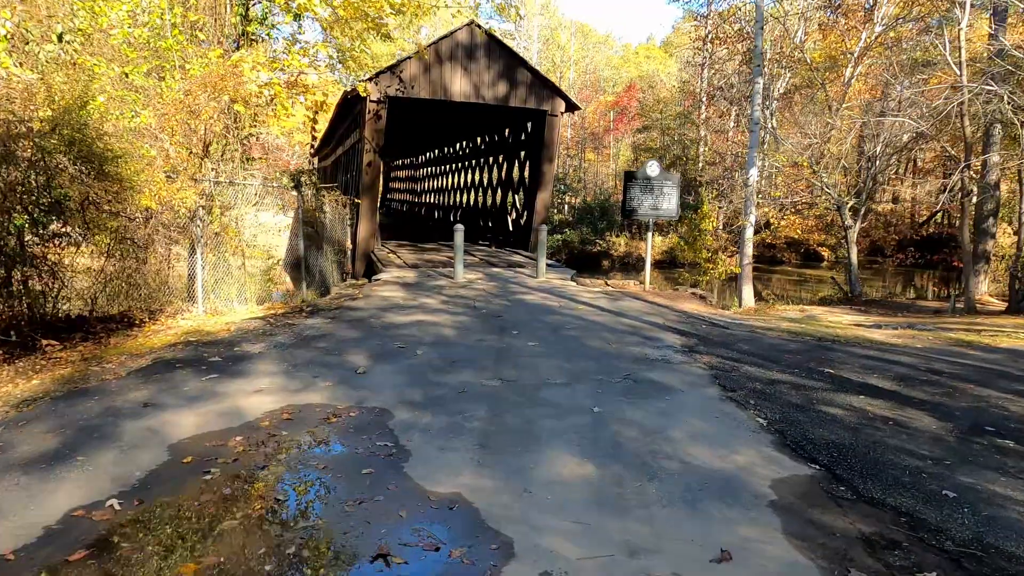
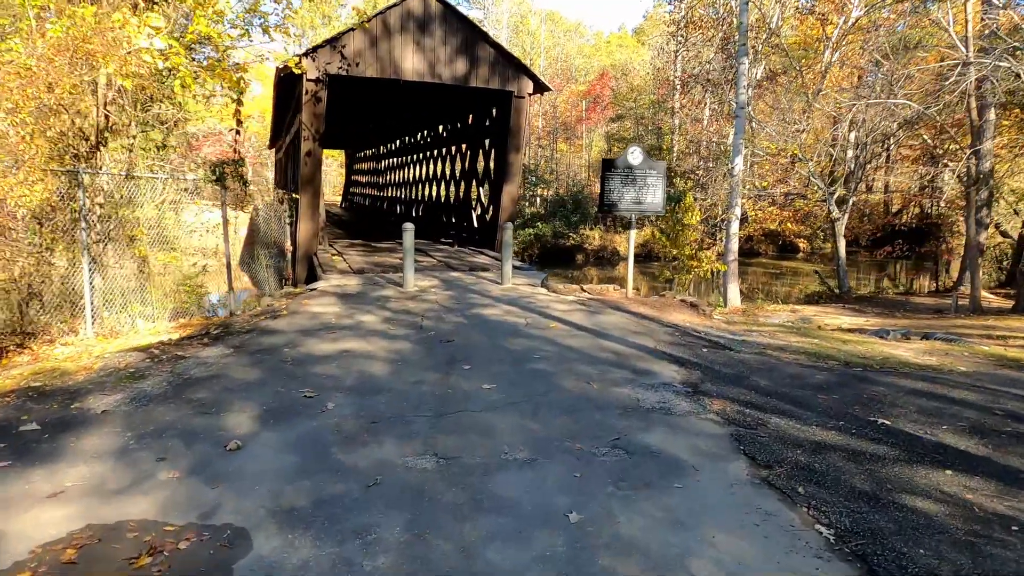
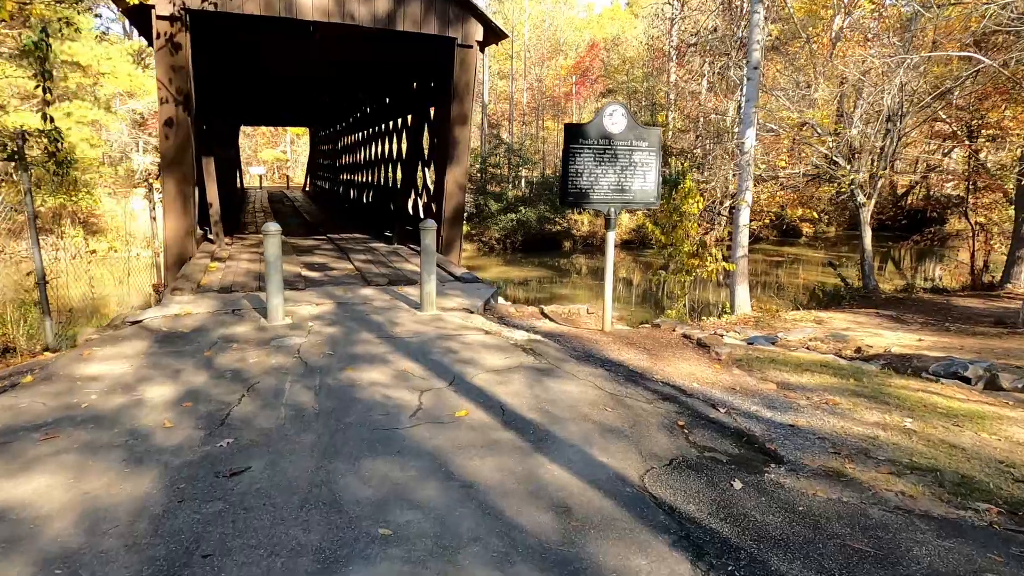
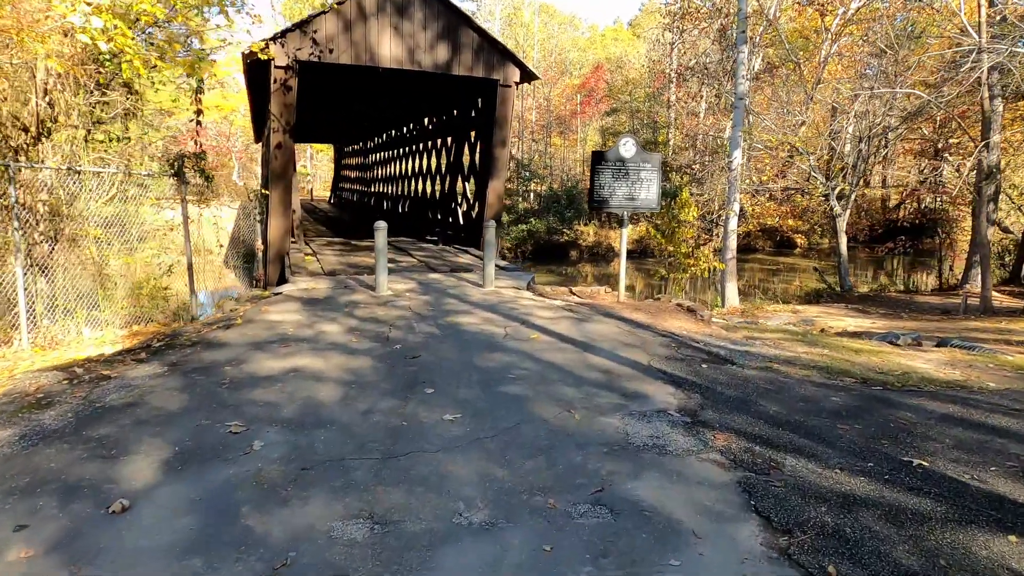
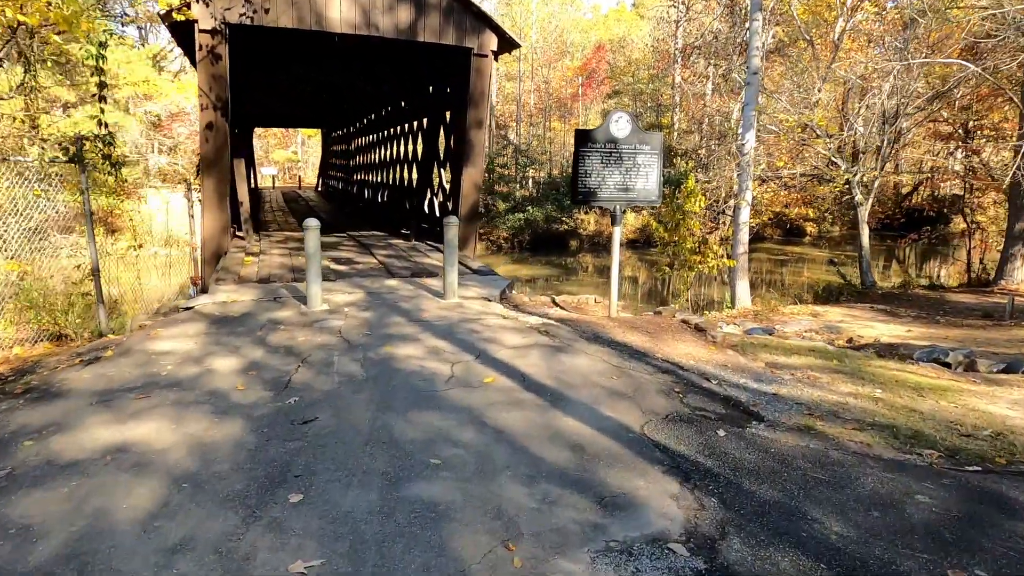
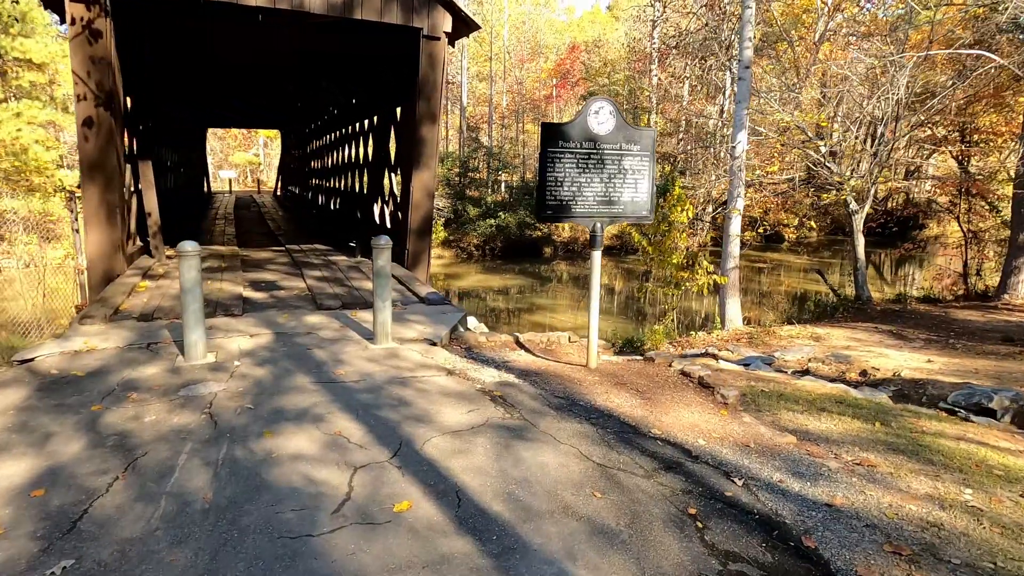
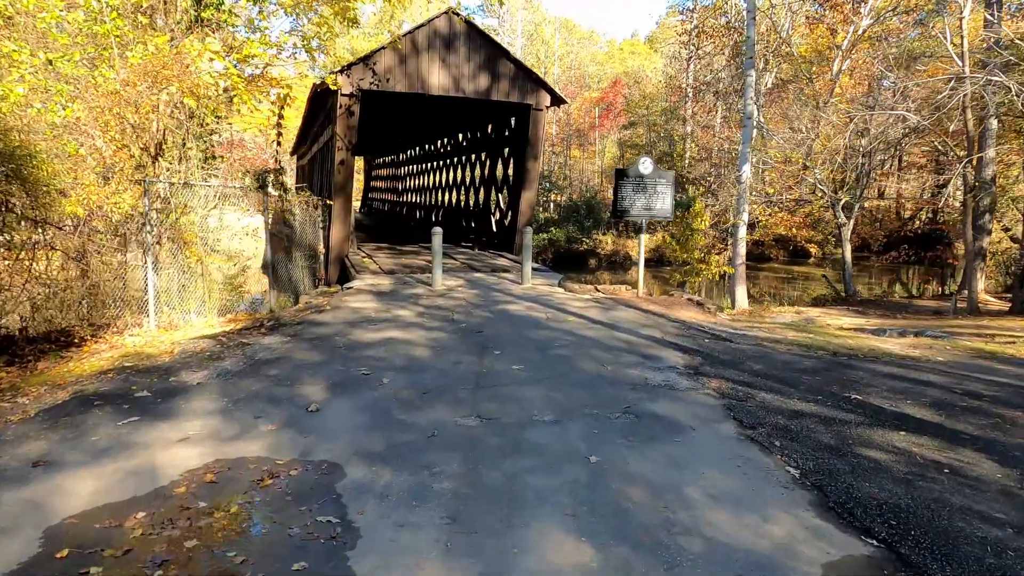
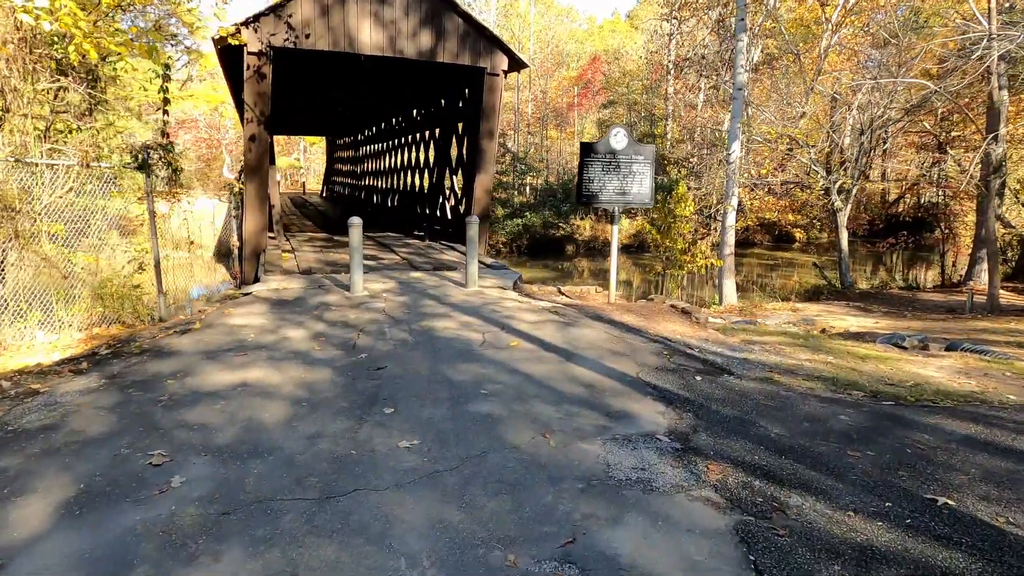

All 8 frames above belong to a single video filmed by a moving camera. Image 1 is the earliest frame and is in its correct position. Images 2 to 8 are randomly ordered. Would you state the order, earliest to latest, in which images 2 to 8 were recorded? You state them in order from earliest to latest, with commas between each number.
7, 2, 4, 8, 5, 3, 6
